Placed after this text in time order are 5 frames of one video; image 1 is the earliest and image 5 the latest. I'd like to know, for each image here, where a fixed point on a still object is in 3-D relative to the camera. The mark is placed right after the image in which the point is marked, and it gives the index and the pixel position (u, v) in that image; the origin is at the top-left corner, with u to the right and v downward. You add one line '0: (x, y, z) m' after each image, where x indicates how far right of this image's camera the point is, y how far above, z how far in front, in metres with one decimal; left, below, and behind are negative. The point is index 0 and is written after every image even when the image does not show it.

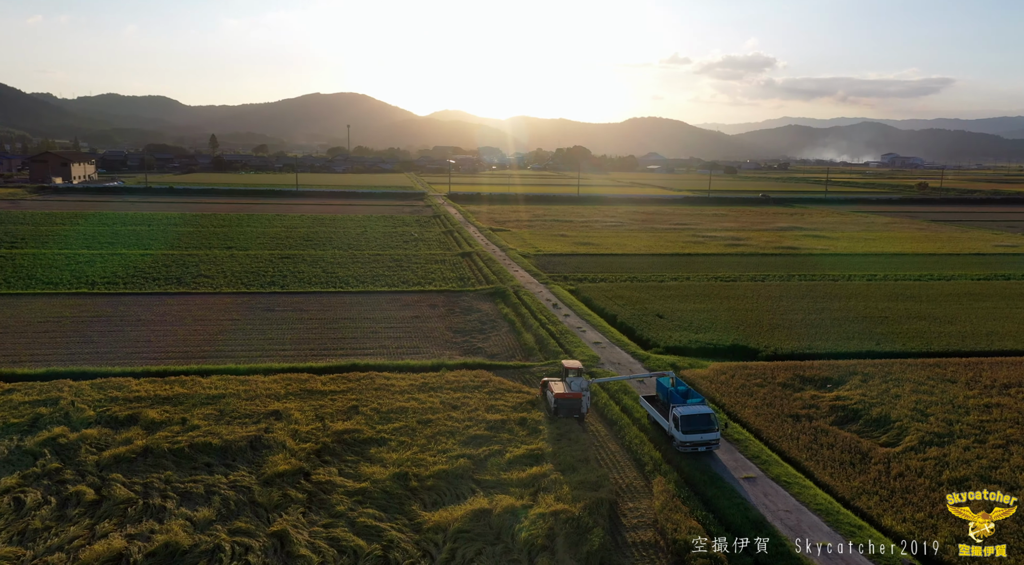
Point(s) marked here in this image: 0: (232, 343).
0: (-6.3, -1.5, +16.9) m
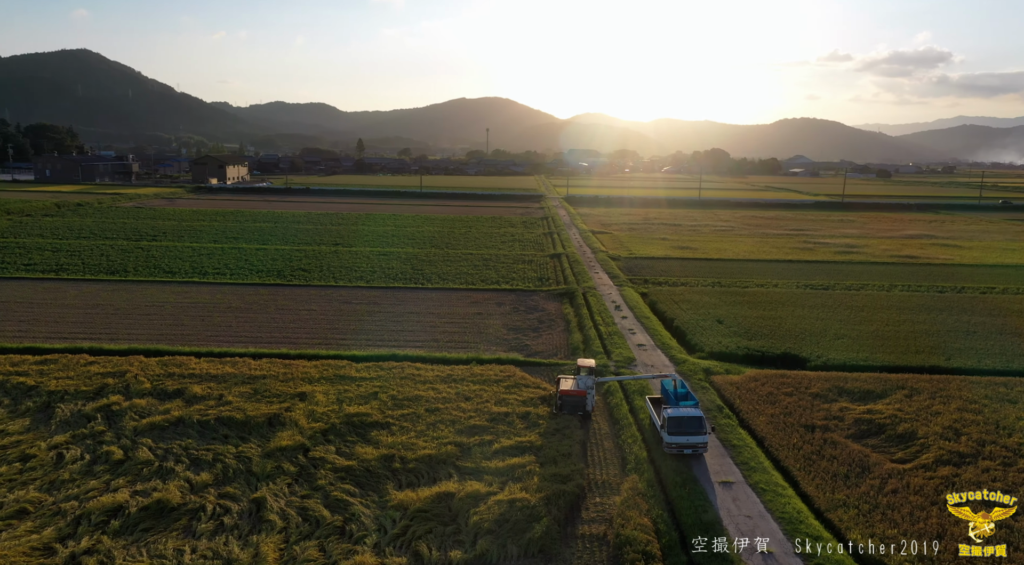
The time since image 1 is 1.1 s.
0: (-5.0, -1.3, +17.9) m
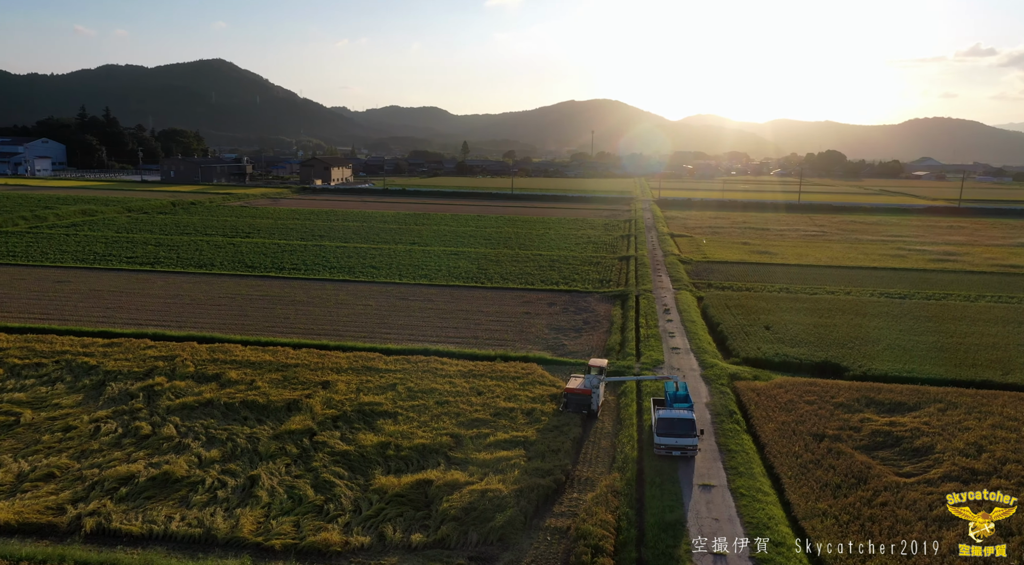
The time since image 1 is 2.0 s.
0: (-3.9, -1.2, +18.6) m
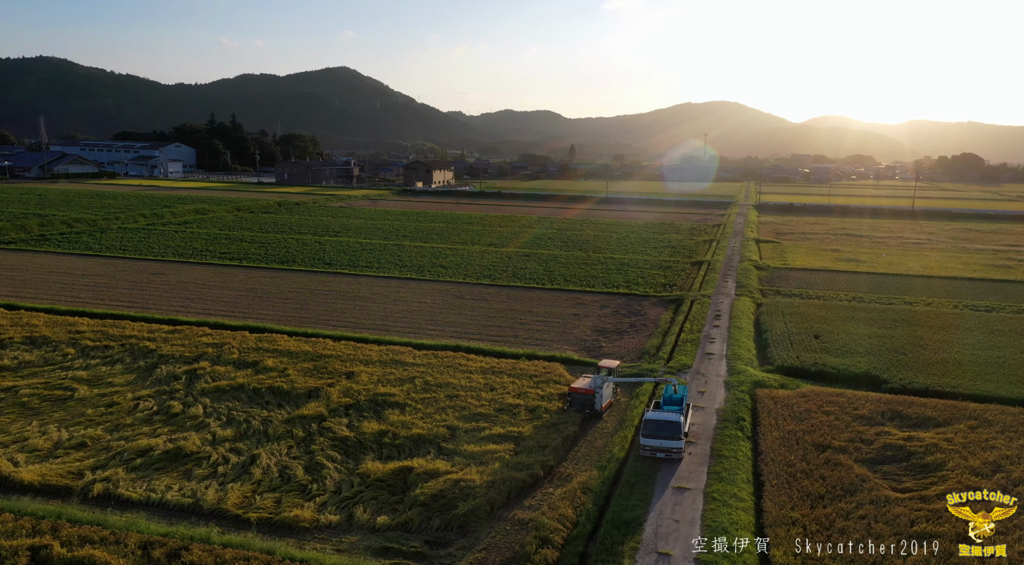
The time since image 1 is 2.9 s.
0: (-2.7, -1.1, +19.2) m
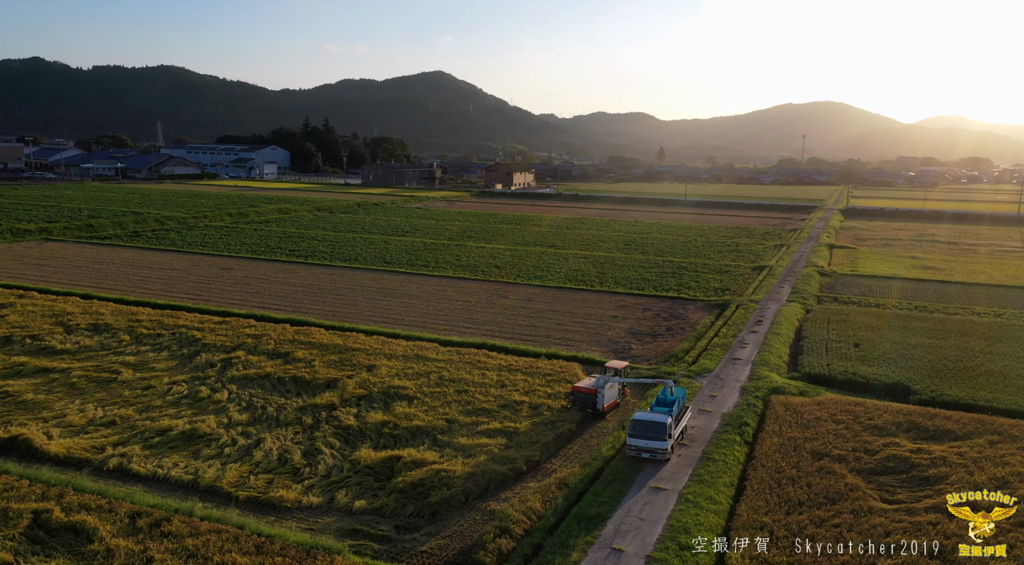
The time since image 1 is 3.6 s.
0: (-1.7, -1.0, +19.6) m
